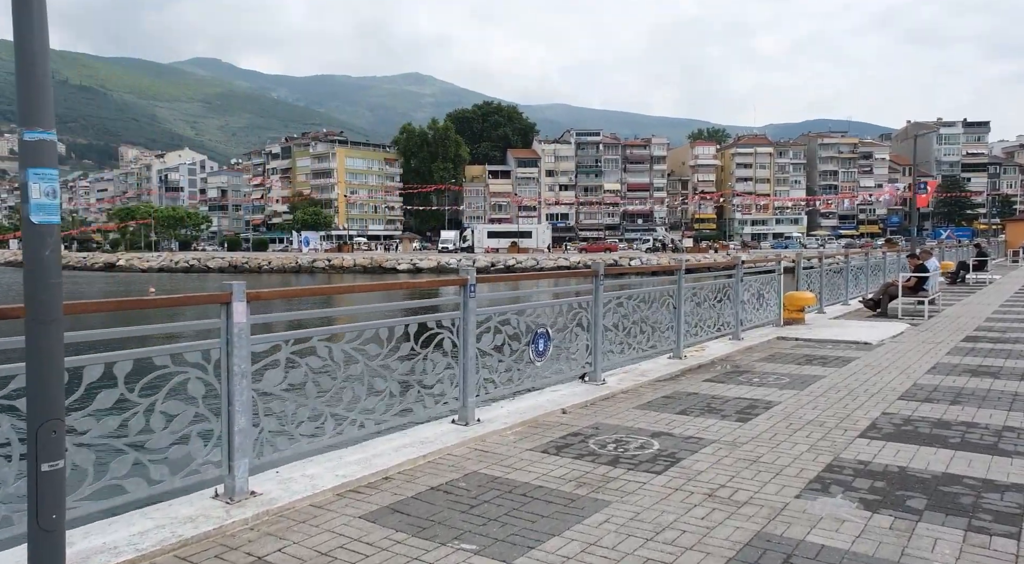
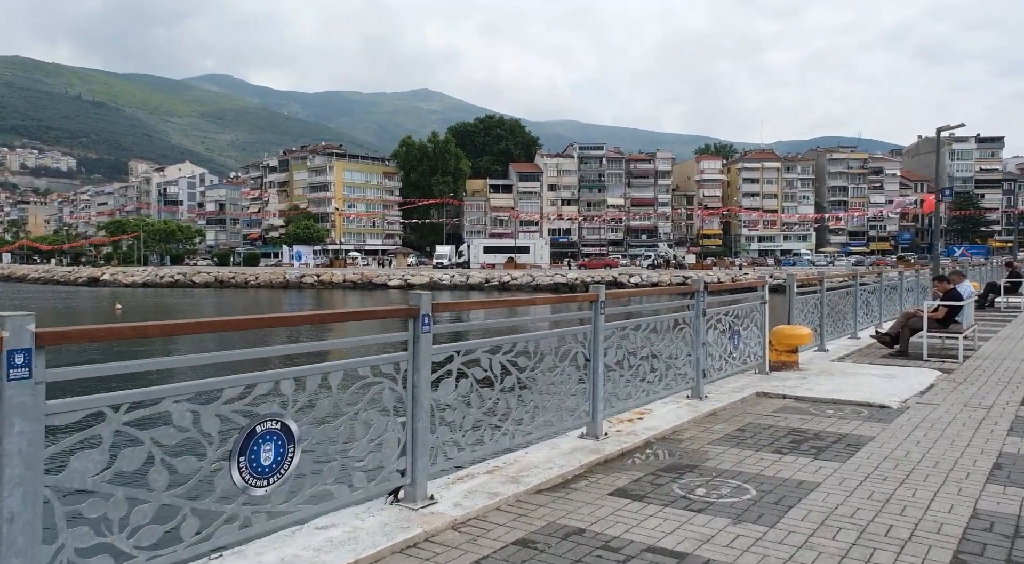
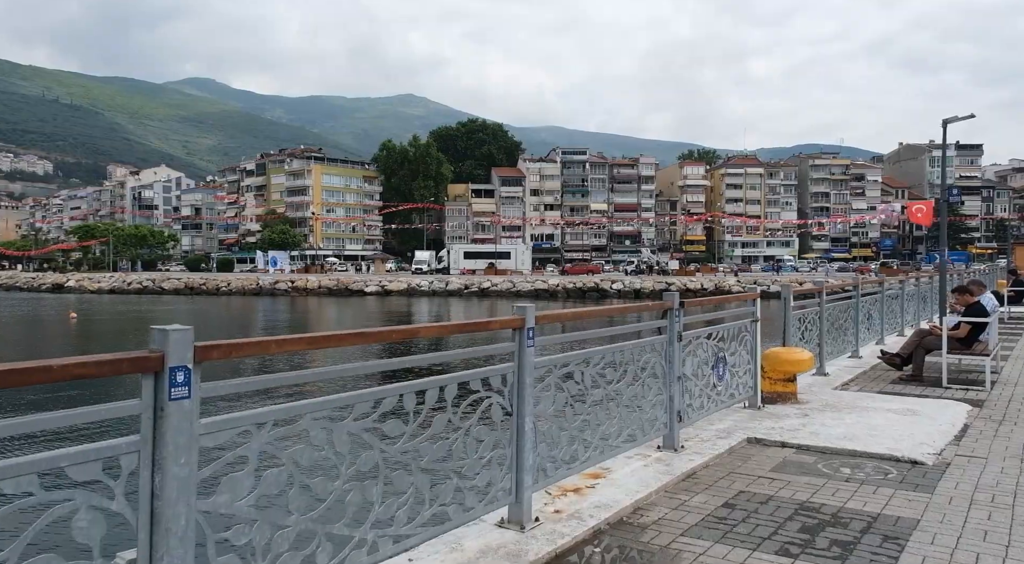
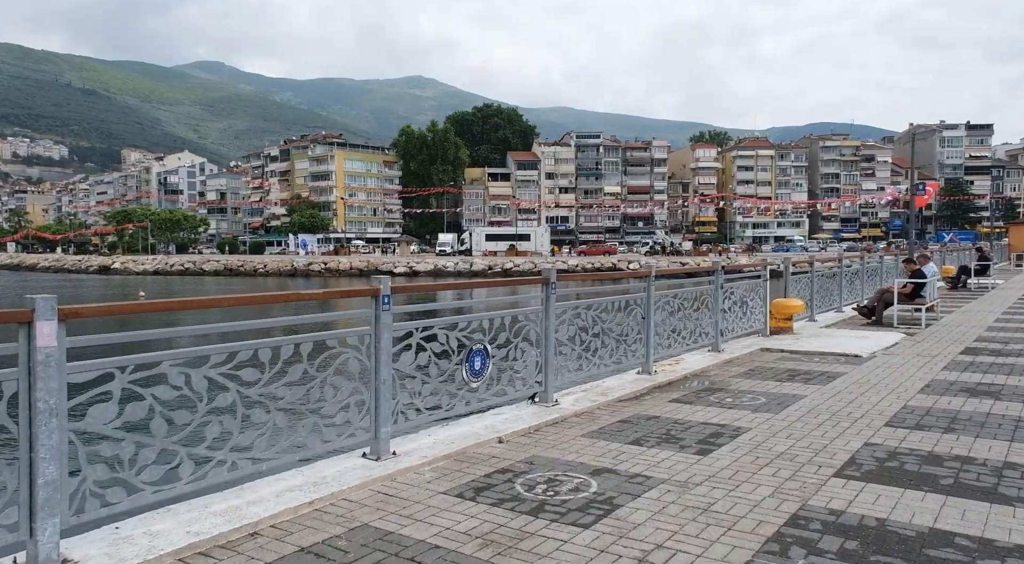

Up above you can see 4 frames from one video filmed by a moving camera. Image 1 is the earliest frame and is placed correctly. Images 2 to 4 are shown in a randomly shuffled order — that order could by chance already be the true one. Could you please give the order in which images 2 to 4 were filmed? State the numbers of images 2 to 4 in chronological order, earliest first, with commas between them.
4, 2, 3
